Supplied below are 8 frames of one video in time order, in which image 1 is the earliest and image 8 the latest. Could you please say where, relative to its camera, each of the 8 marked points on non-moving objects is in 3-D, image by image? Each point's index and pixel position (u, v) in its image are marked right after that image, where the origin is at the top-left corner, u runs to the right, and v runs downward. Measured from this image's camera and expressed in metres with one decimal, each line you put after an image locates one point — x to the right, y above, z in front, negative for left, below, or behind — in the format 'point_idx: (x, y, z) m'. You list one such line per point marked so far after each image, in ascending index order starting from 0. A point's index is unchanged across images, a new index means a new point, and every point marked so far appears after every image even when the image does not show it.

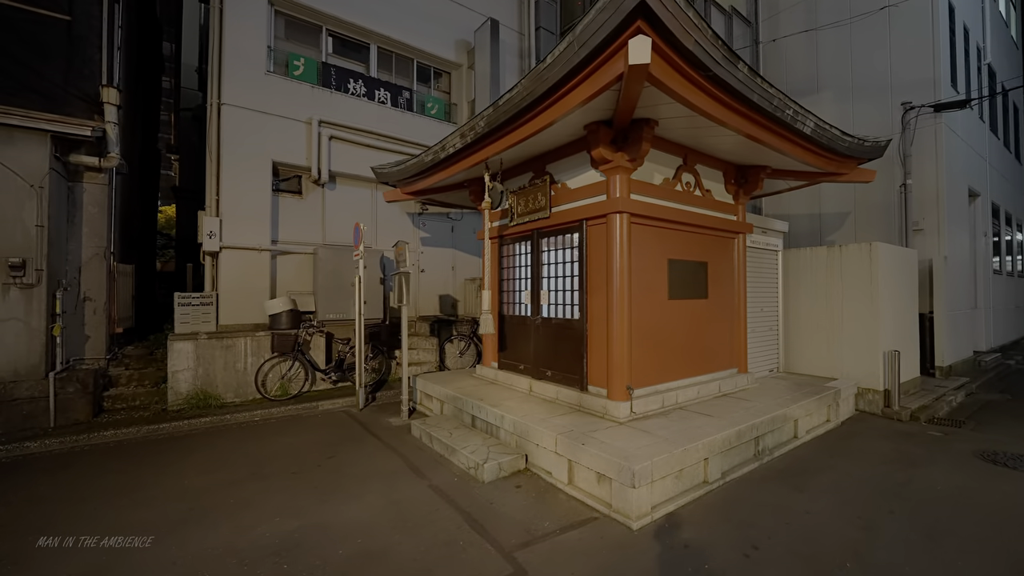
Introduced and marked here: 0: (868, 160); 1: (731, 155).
0: (+4.7, +1.8, +5.7) m
1: (+2.8, +1.7, +5.5) m
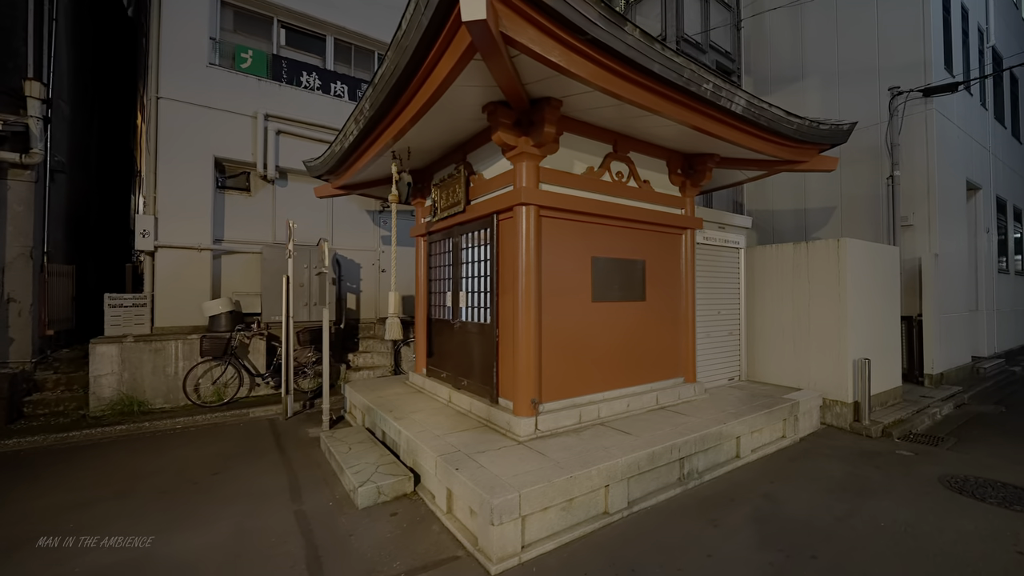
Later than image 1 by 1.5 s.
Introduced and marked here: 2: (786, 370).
0: (+3.7, +1.7, +5.1) m
1: (+1.8, +1.7, +5.0) m
2: (+4.0, -1.2, +6.2) m
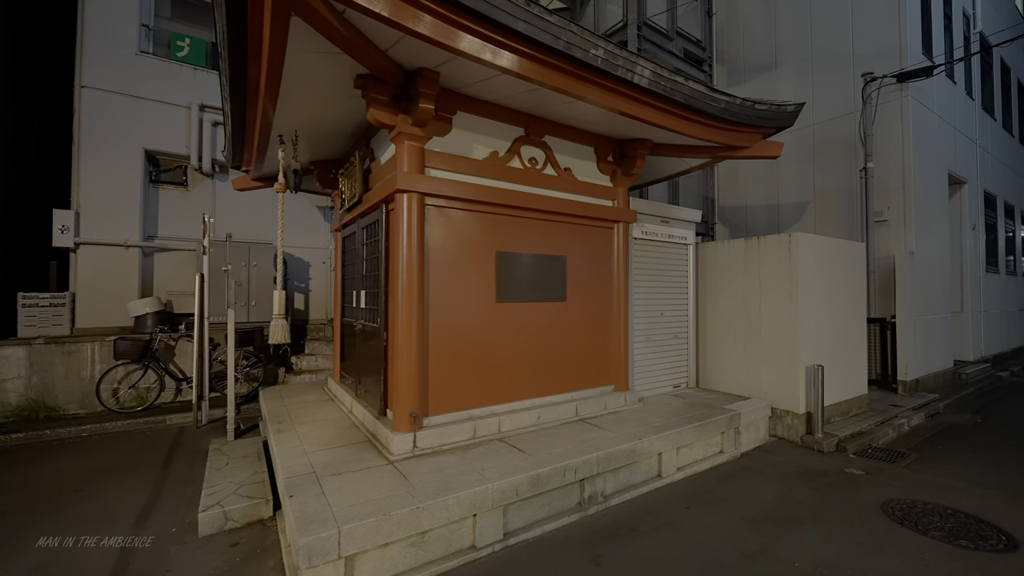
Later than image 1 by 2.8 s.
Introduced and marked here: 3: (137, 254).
0: (+2.7, +1.8, +4.6) m
1: (+0.8, +1.7, +4.5) m
2: (+3.0, -1.2, +5.7) m
3: (-6.5, +0.6, +7.5) m
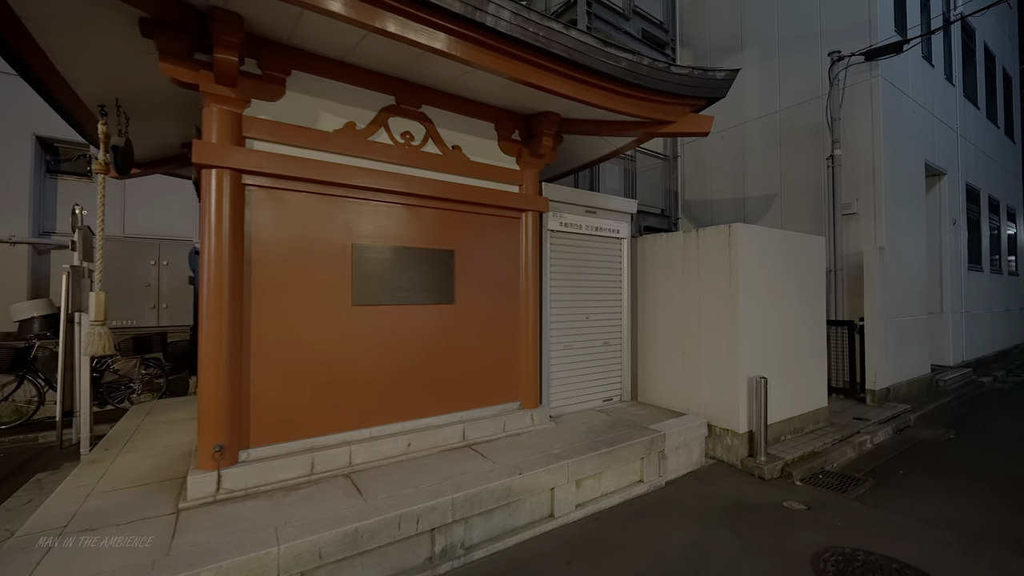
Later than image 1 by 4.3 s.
0: (+1.6, +1.8, +3.9) m
1: (-0.2, +1.7, +3.8) m
2: (+1.9, -1.2, +5.0) m
3: (-7.6, +0.6, +6.7) m
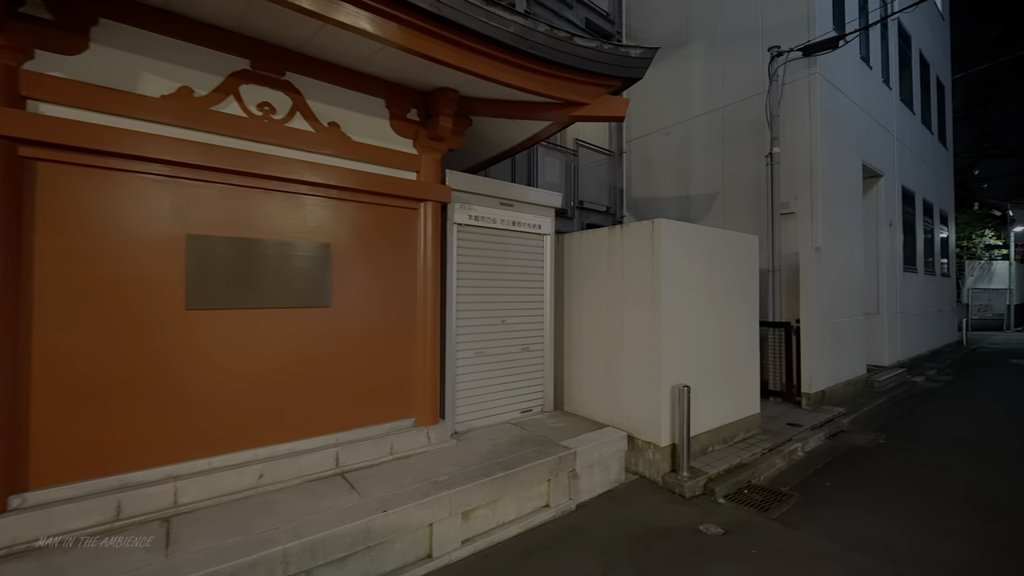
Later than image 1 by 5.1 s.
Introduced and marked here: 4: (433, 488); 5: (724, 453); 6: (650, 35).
0: (+0.8, +1.8, +3.5) m
1: (-1.1, +1.7, +3.3) m
2: (+0.9, -1.2, +4.6) m
3: (-8.6, +0.6, +5.7) m
4: (-0.5, -1.4, +2.9) m
5: (+2.2, -1.7, +4.5) m
6: (+3.0, +5.4, +9.3) m
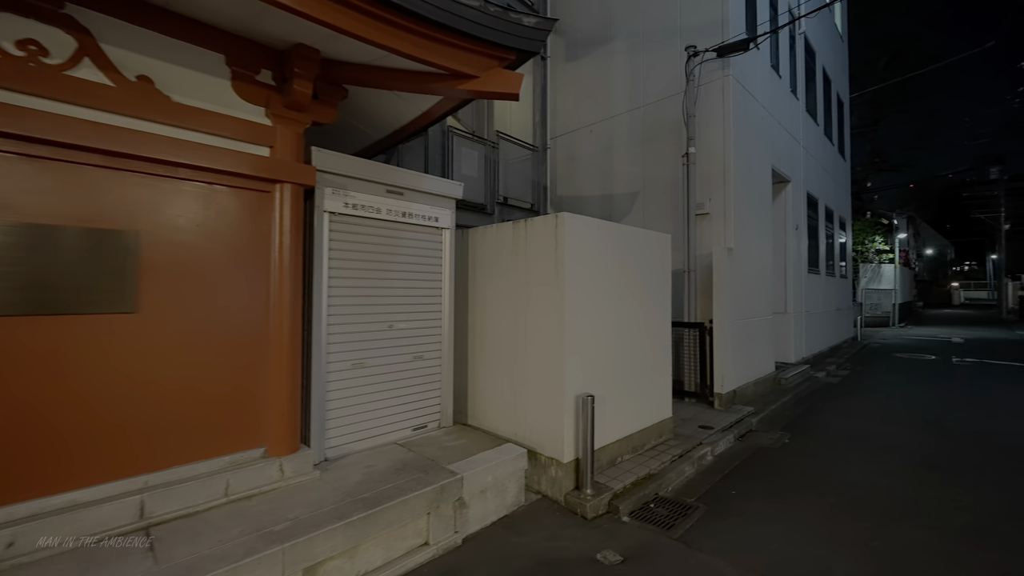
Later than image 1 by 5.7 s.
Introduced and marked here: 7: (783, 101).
0: (-0.1, +1.7, +3.1) m
1: (-1.9, +1.7, +2.6) m
2: (-0.1, -1.2, +4.2) m
3: (-9.7, +0.6, +4.0) m
4: (-1.3, -1.4, +2.3) m
5: (+1.2, -1.7, +4.3) m
6: (+1.3, +5.4, +9.1) m
7: (+5.5, +3.8, +8.8) m
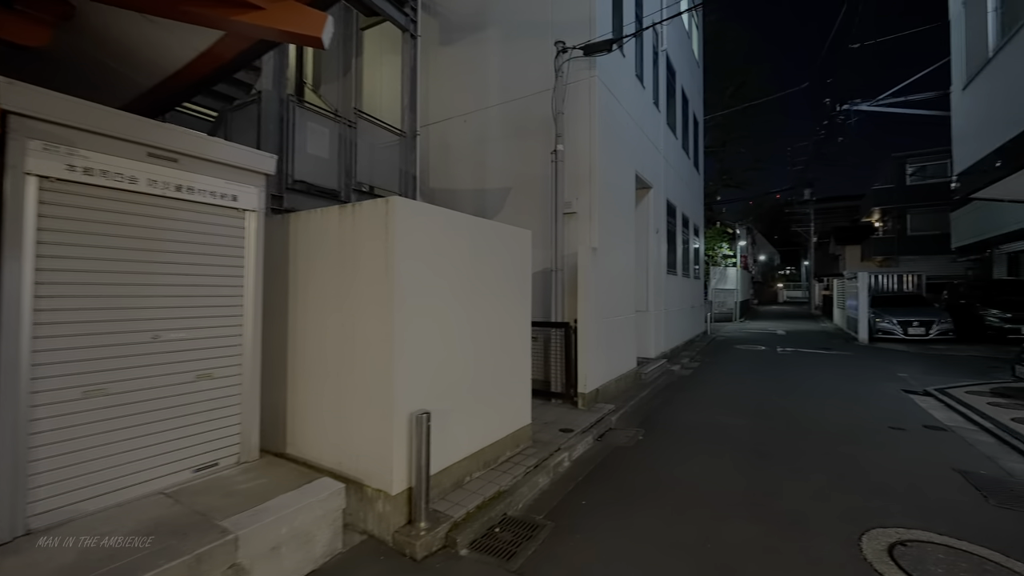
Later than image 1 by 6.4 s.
0: (-1.2, +1.8, +2.4) m
1: (-2.9, +1.7, +1.4) m
2: (-1.5, -1.2, +3.5) m
3: (-10.7, +0.7, +1.0) m
4: (-2.2, -1.3, +1.3) m
5: (-0.3, -1.7, +3.9) m
6: (-1.3, +5.4, +8.5) m
7: (+2.9, +3.8, +9.2) m
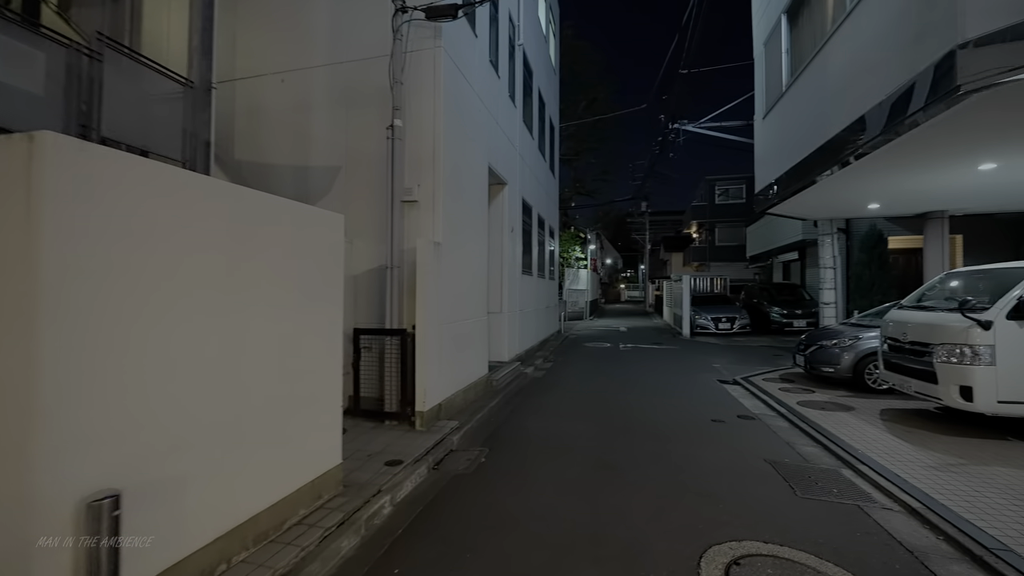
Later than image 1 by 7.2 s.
0: (-2.1, +1.8, +1.0) m
1: (-3.4, +1.7, -0.4) m
2: (-2.7, -1.2, +1.9) m
3: (-10.7, +0.7, -3.2) m
4: (-2.8, -1.3, -0.3) m
5: (-1.6, -1.7, +2.7) m
6: (-3.9, +5.5, +6.8) m
7: (-0.2, +3.8, +8.8) m
